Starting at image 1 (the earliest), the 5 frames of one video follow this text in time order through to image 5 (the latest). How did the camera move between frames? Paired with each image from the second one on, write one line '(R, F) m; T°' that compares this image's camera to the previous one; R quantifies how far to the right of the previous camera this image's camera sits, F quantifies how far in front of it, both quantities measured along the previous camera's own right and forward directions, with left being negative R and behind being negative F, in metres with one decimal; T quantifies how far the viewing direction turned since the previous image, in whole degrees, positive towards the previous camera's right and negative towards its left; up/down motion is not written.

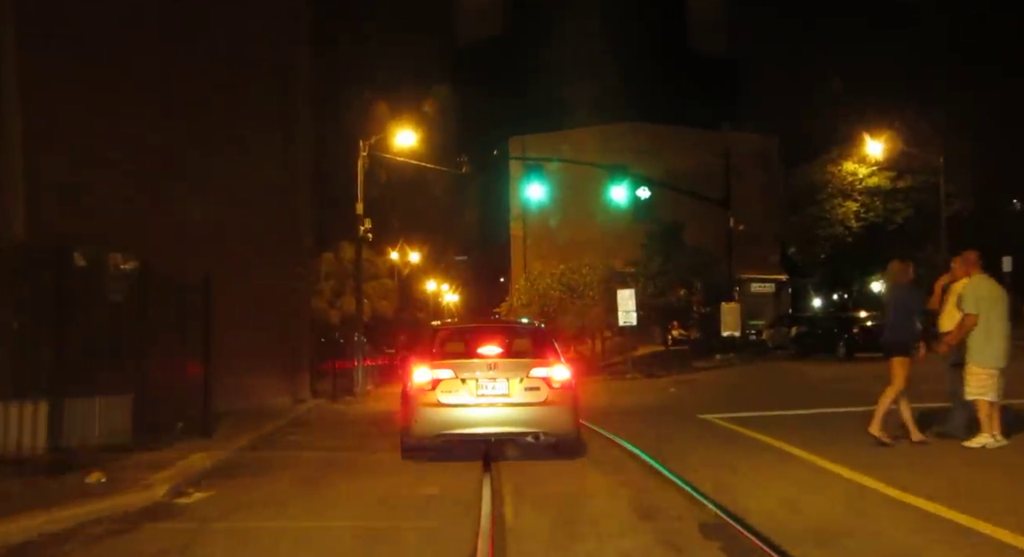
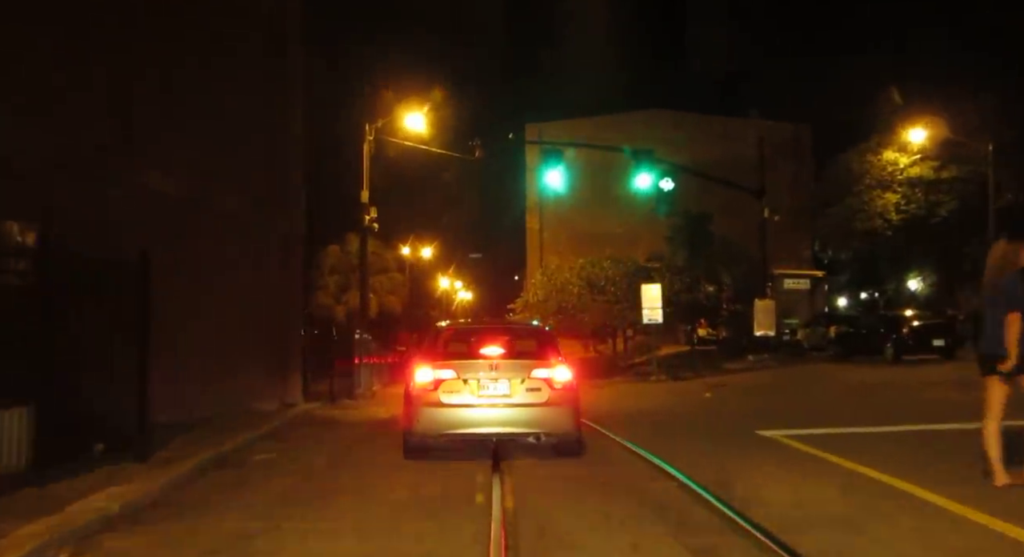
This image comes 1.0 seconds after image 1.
(-0.1, +2.2) m; -1°
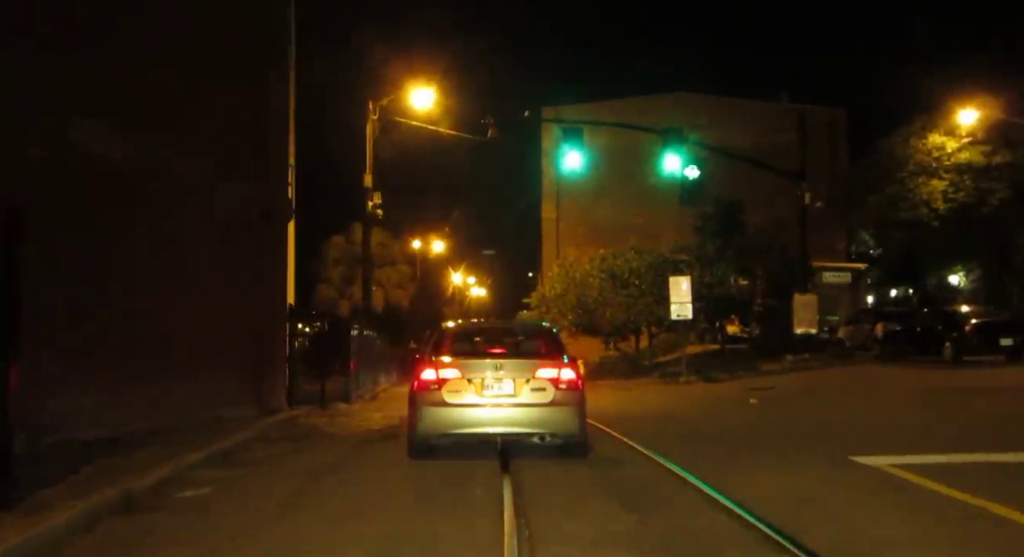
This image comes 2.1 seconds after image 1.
(-0.1, +2.4) m; -1°
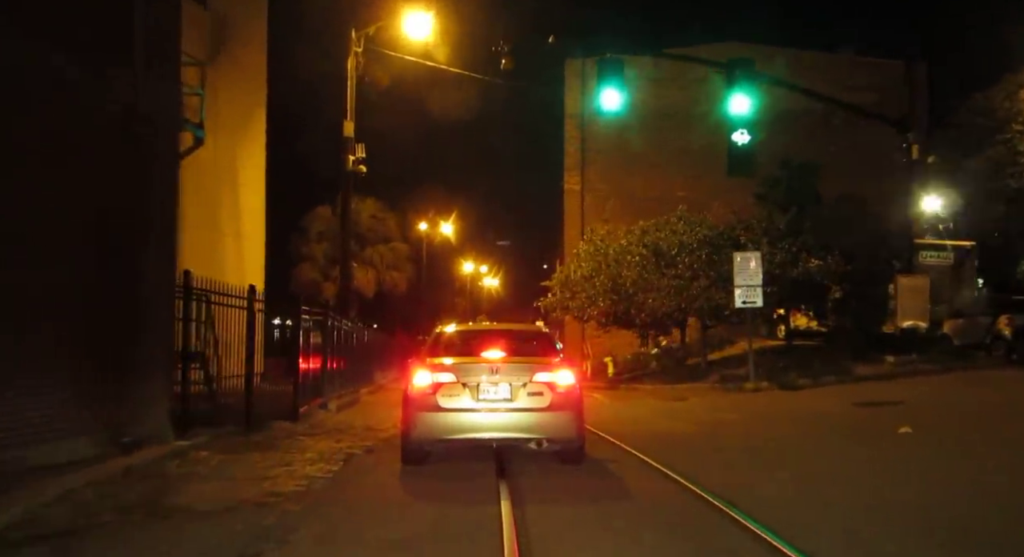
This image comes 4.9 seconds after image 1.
(-0.1, +5.7) m; -1°
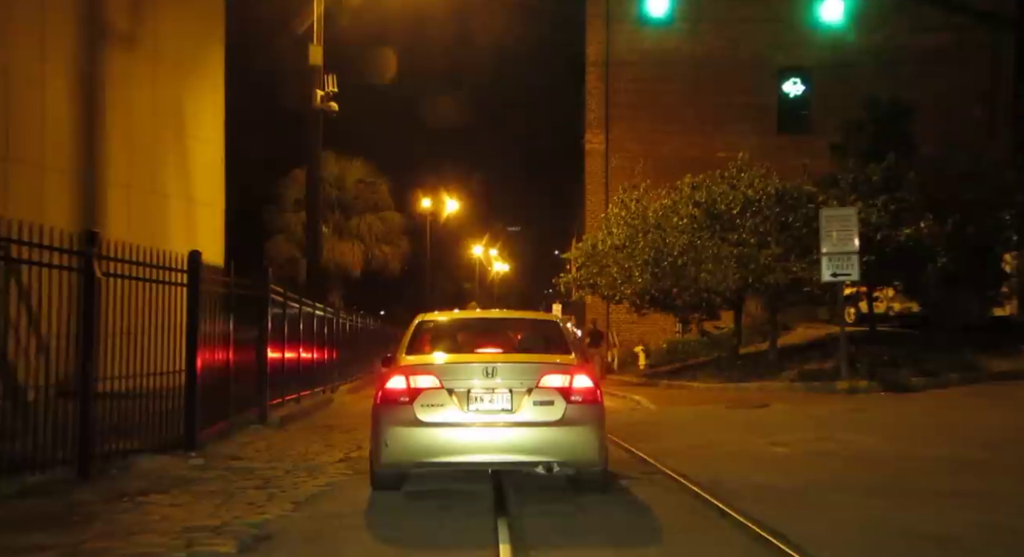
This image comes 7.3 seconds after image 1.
(-0.1, +4.8) m; -1°
